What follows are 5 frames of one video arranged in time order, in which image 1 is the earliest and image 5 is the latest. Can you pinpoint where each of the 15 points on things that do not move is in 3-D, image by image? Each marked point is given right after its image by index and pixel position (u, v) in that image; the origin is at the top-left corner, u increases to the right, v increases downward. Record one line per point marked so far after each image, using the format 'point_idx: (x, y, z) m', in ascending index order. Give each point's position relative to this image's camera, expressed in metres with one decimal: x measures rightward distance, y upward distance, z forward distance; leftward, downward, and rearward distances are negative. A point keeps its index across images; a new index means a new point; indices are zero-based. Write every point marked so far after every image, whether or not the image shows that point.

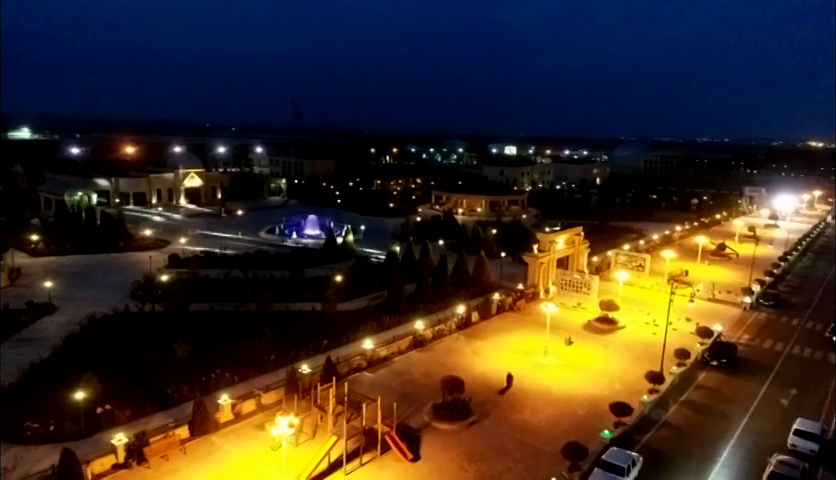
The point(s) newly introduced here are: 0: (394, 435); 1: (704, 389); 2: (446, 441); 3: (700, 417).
0: (-0.6, -4.8, +15.5) m
1: (+8.9, -4.7, +19.9) m
2: (+0.7, -5.1, +16.1) m
3: (+8.0, -5.0, +17.9) m
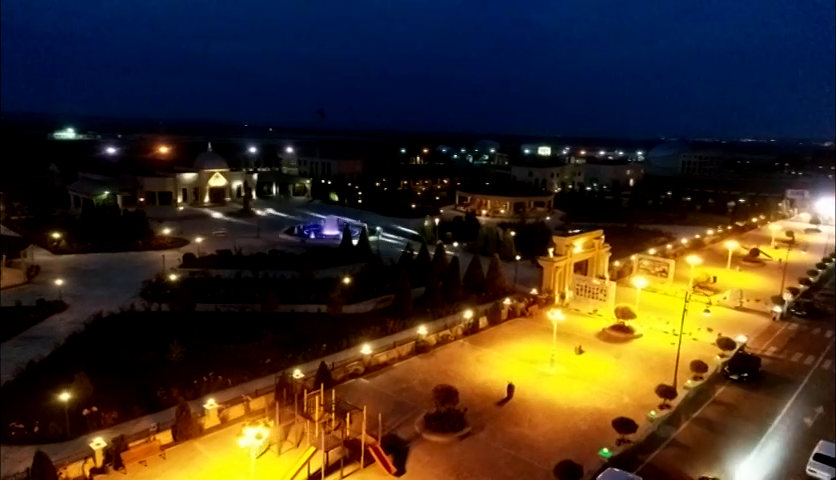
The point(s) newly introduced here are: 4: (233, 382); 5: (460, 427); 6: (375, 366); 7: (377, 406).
0: (-0.9, -4.9, +14.8) m
1: (+8.9, -4.8, +18.6) m
2: (+0.4, -5.2, +15.3) m
3: (+7.8, -5.2, +16.7) m
4: (-5.4, -4.2, +18.5) m
5: (+1.1, -4.8, +16.3) m
6: (-1.3, -4.0, +20.0) m
7: (-1.1, -4.6, +17.5) m
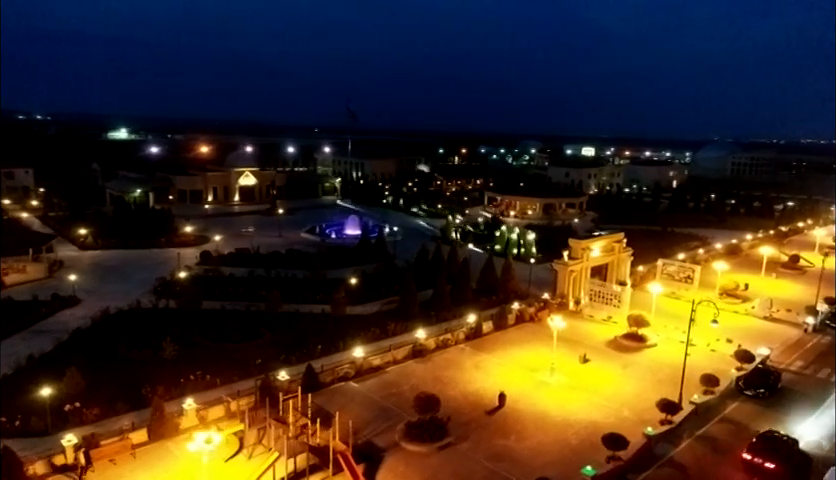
0: (-1.5, -4.9, +14.3) m
1: (+8.5, -5.0, +17.3) m
2: (-0.2, -5.2, +14.7) m
3: (+7.2, -5.3, +15.5) m
4: (-5.7, -4.1, +18.3) m
5: (+0.5, -4.8, +15.6) m
6: (-1.6, -4.0, +19.4) m
7: (-1.6, -4.6, +16.9) m
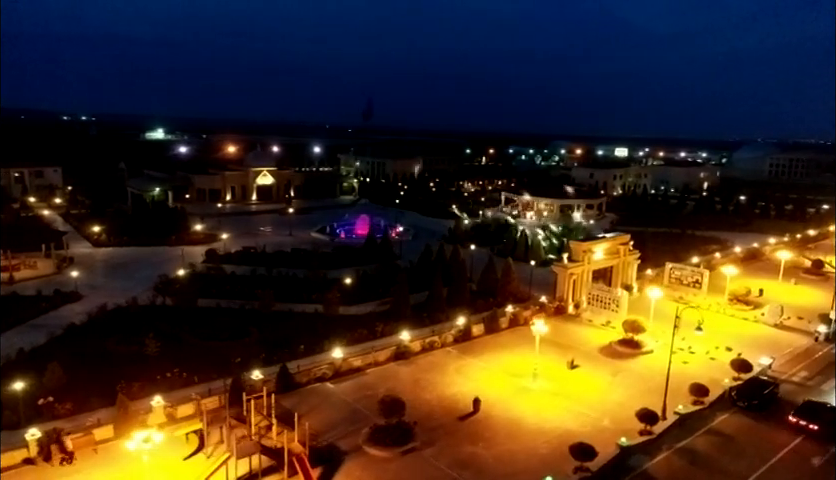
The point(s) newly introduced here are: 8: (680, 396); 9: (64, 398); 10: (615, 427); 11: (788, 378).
0: (-2.5, -4.8, +14.0) m
1: (+7.7, -5.1, +16.5) m
2: (-1.1, -5.2, +14.4) m
3: (+6.3, -5.4, +14.7) m
4: (-6.4, -4.0, +18.3) m
5: (-0.3, -4.8, +15.2) m
6: (-2.2, -4.0, +19.2) m
7: (-2.4, -4.6, +16.7) m
8: (+7.6, -4.5, +18.4) m
9: (-9.6, -4.3, +17.3) m
10: (+5.1, -4.9, +16.5) m
11: (+11.7, -4.3, +20.0) m
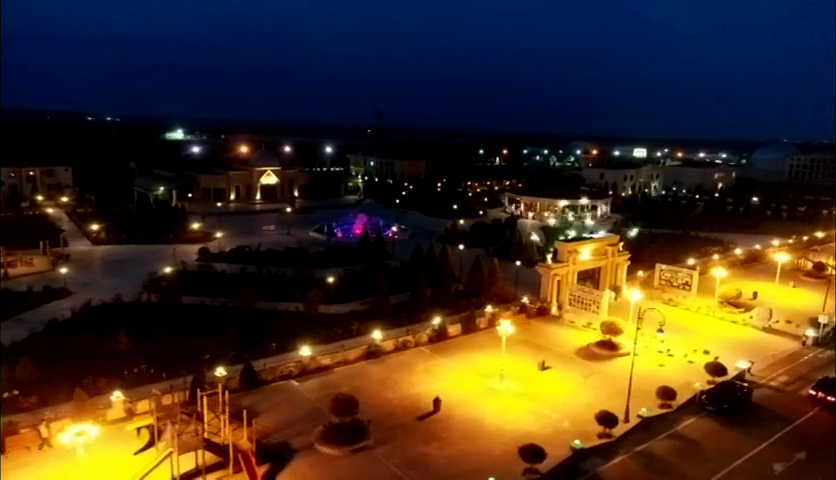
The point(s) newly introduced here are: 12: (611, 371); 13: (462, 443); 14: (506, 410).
0: (-3.7, -4.8, +14.1) m
1: (+6.6, -5.1, +16.1) m
2: (-2.3, -5.1, +14.3) m
3: (+5.2, -5.3, +14.4) m
4: (-7.5, -4.0, +18.5) m
5: (-1.5, -4.8, +15.1) m
6: (-3.2, -3.9, +19.2) m
7: (-3.4, -4.5, +16.7) m
8: (+6.6, -4.5, +18.0) m
9: (-10.7, -4.2, +17.5) m
10: (+4.0, -4.8, +16.2) m
11: (+10.7, -4.4, +19.5) m
12: (+6.1, -4.1, +19.9) m
13: (+1.1, -5.0, +15.6) m
14: (+2.4, -4.6, +17.3) m
